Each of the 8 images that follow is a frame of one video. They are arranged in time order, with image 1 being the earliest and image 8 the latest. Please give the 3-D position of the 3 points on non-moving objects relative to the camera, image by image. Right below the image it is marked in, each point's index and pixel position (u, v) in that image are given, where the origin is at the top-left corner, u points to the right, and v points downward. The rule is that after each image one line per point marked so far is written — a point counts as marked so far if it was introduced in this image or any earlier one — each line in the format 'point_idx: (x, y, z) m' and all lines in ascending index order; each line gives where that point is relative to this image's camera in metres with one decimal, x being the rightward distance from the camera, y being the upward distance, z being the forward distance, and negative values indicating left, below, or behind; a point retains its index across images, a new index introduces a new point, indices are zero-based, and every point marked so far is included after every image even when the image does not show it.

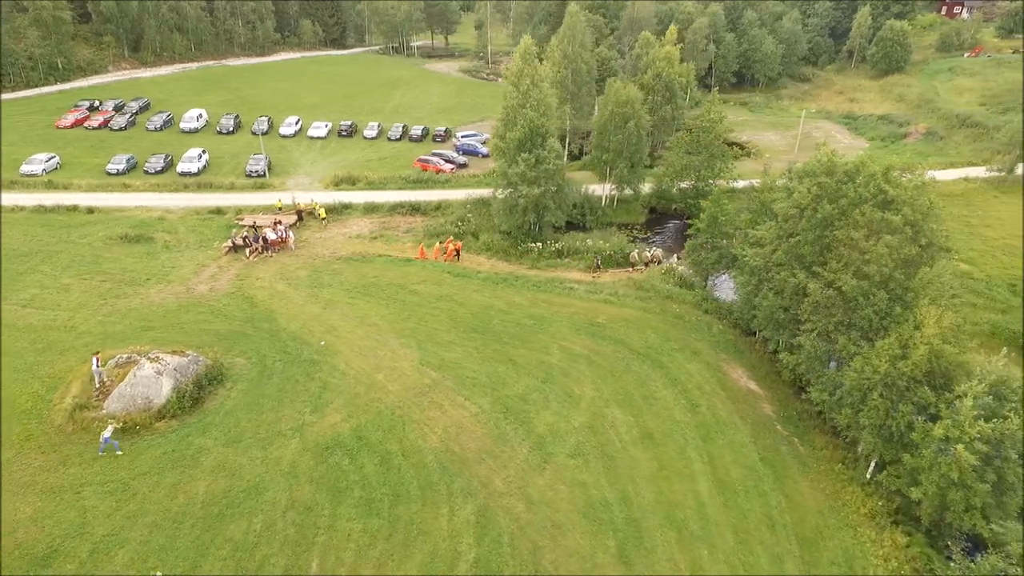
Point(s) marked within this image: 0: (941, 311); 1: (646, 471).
0: (+11.1, -0.6, +17.6) m
1: (+3.9, -5.3, +19.9) m
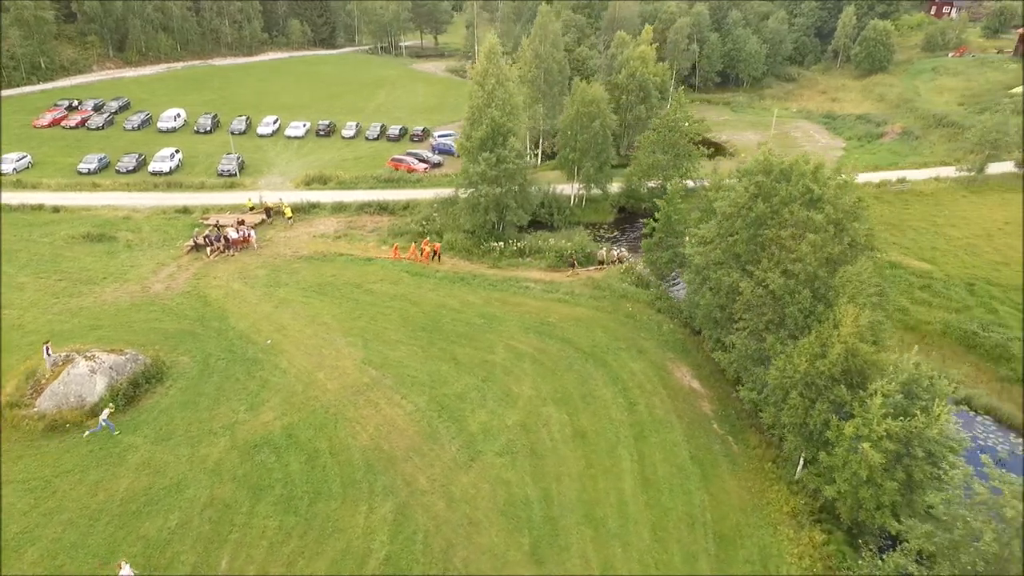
0: (+8.9, -0.6, +17.6) m
1: (+1.8, -5.3, +19.9) m
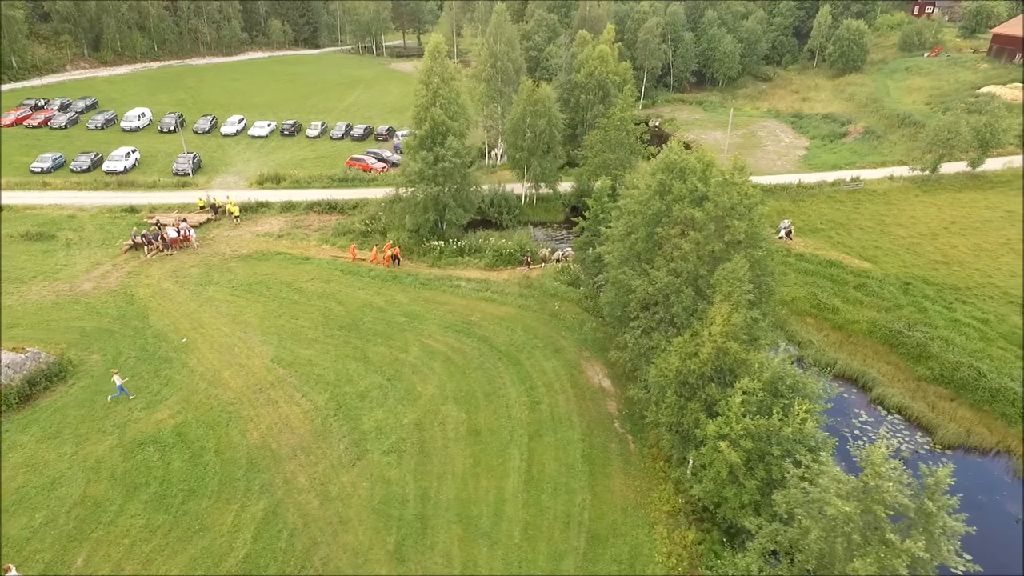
0: (+5.6, -0.5, +17.5) m
1: (-1.6, -5.2, +19.9) m
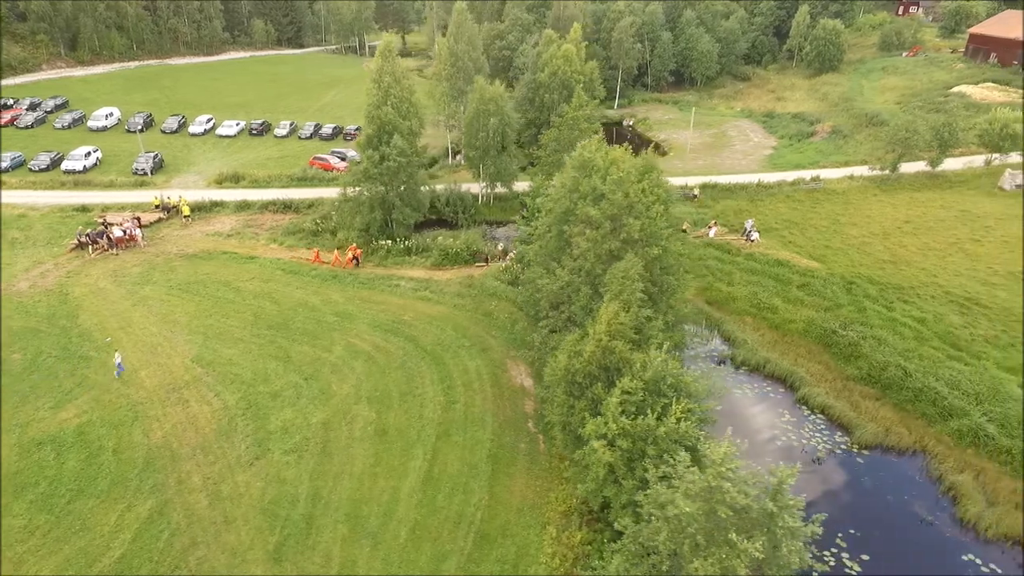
0: (+2.7, -0.5, +17.4) m
1: (-4.5, -5.2, +19.7) m
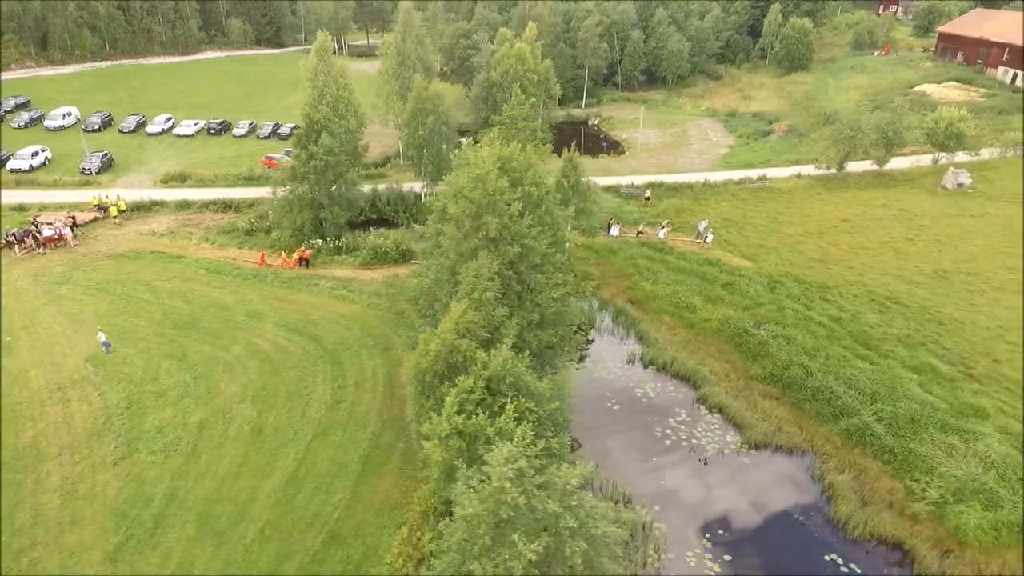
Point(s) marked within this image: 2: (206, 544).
0: (-1.2, -0.4, +17.3) m
1: (-8.4, -5.2, +19.6) m
2: (-7.6, -6.4, +16.9) m
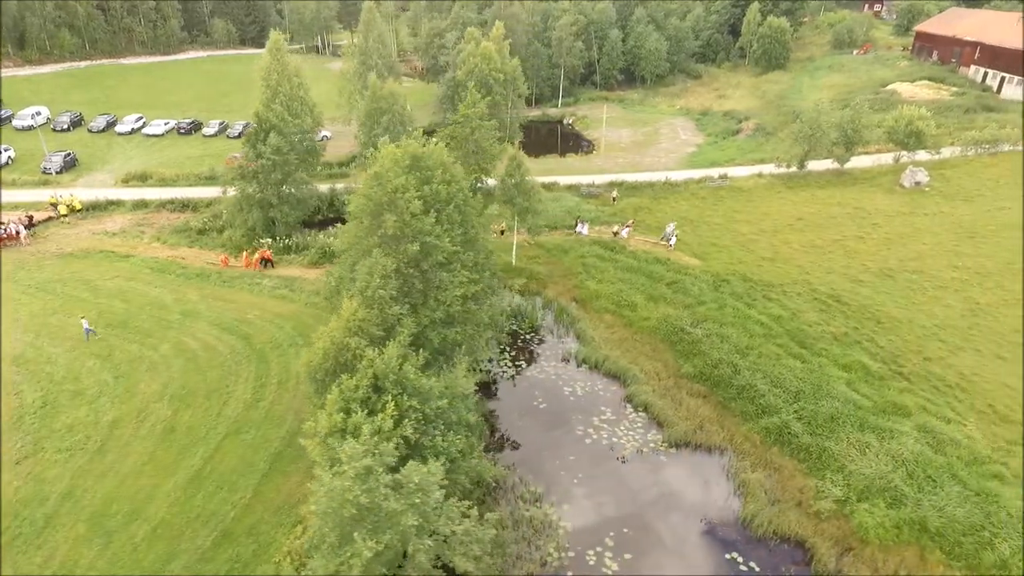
0: (-3.9, -0.4, +17.3) m
1: (-11.1, -5.1, +19.6) m
2: (-10.4, -6.3, +16.9) m
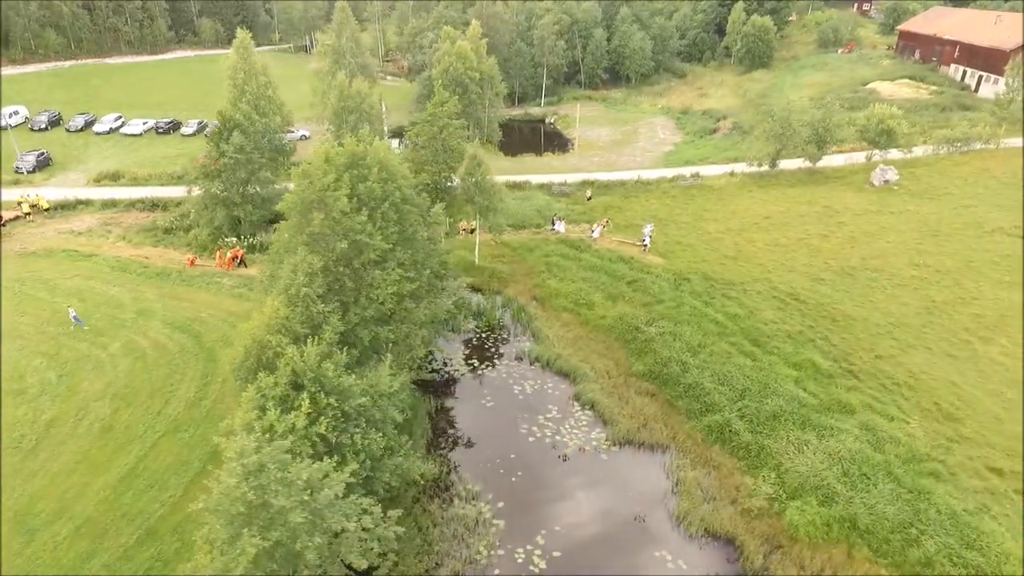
0: (-5.9, -0.3, +17.2) m
1: (-13.1, -5.1, +19.6) m
2: (-12.3, -6.3, +16.9) m
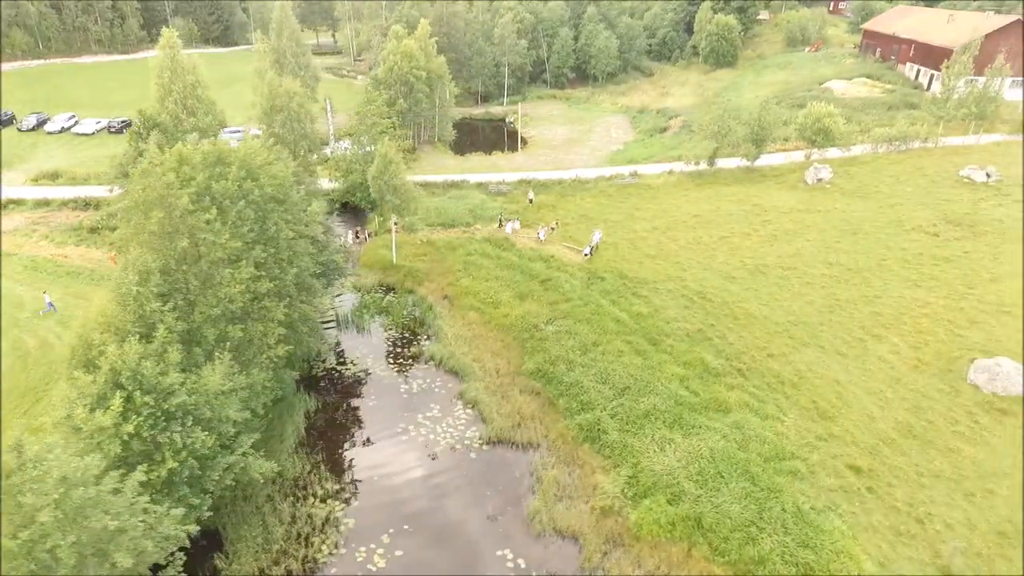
0: (-10.2, -0.3, +17.2) m
1: (-17.4, -5.0, +19.5) m
2: (-16.6, -6.3, +16.8) m
